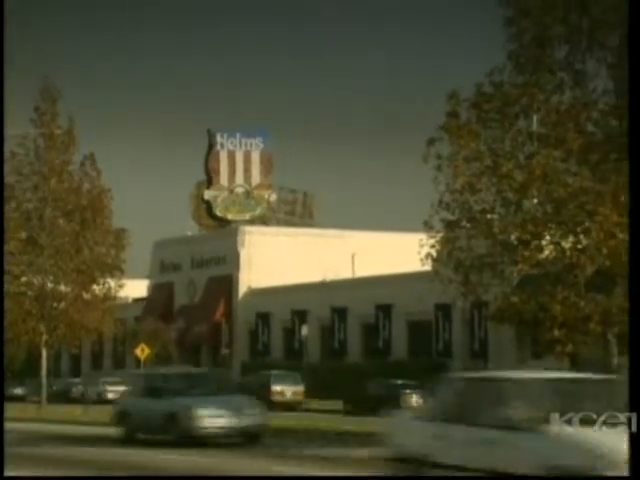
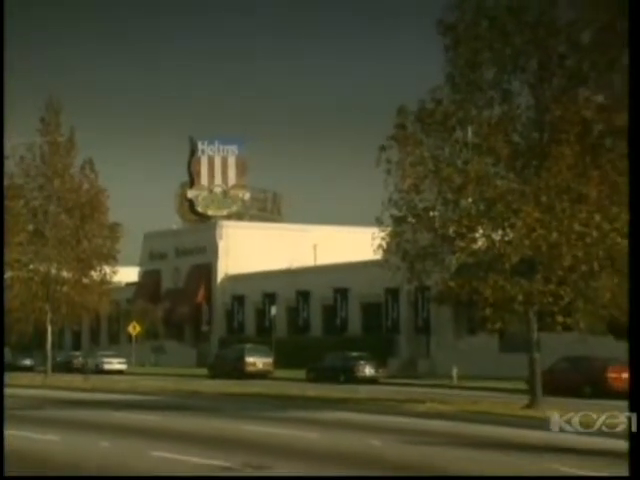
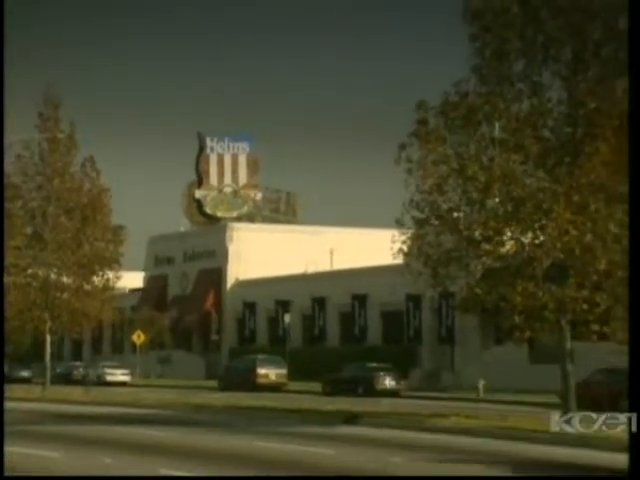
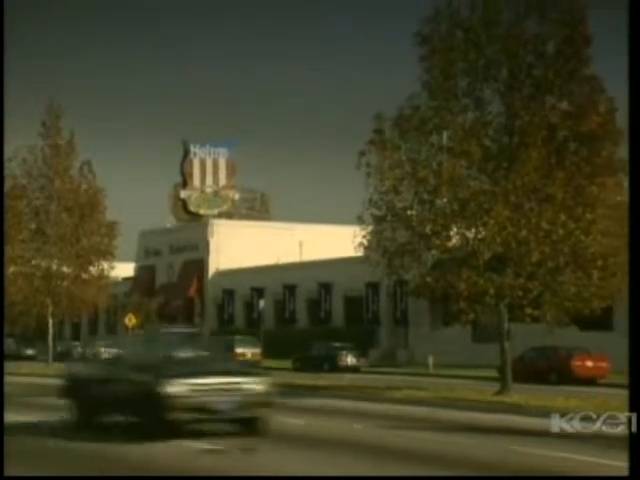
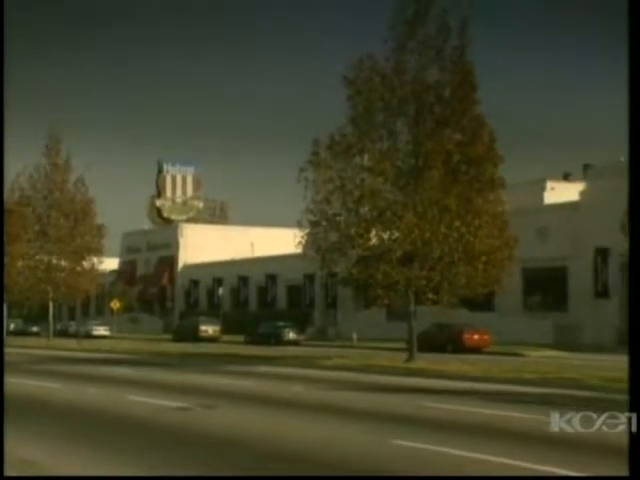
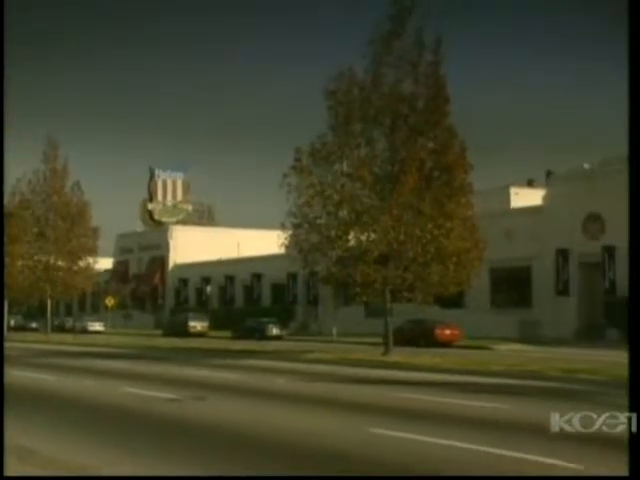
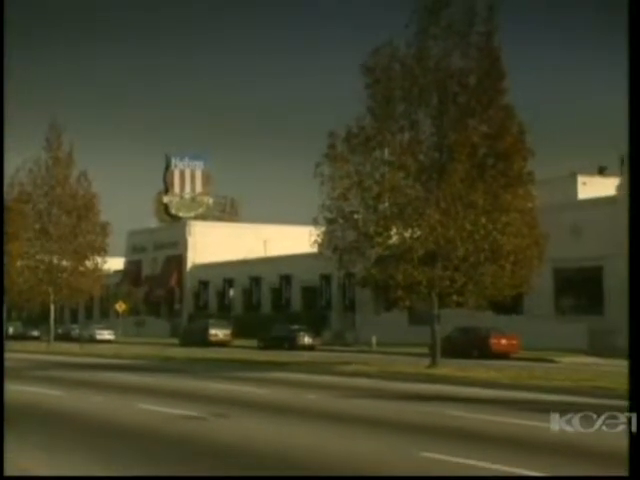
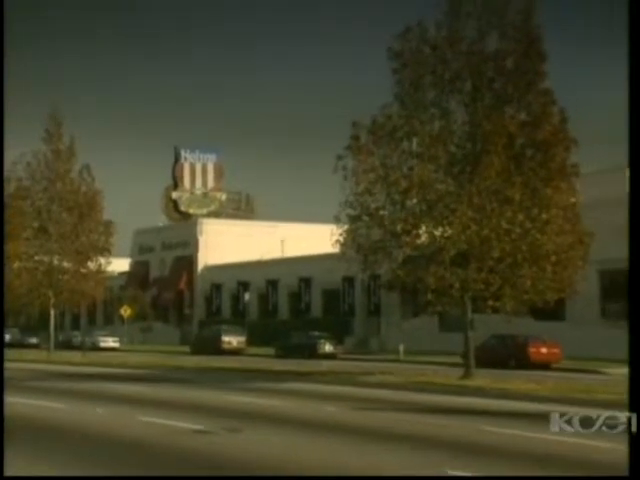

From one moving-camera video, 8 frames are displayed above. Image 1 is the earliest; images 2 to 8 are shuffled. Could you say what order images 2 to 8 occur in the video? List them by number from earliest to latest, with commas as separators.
3, 2, 4, 8, 7, 5, 6
